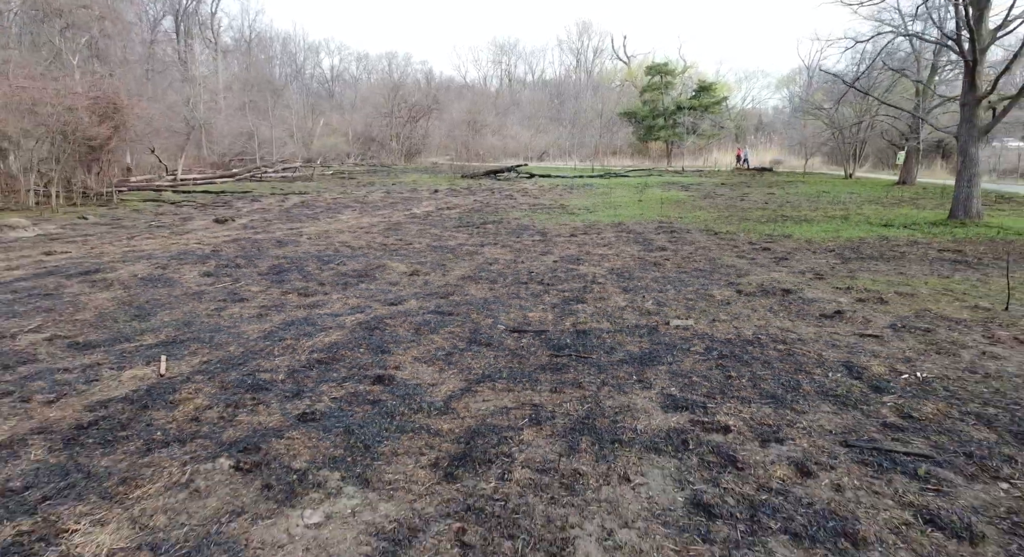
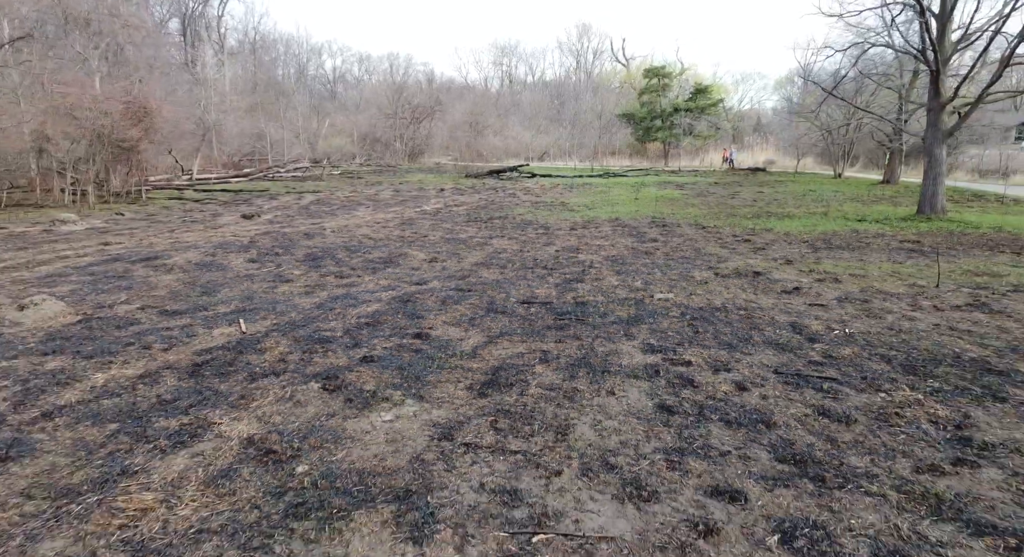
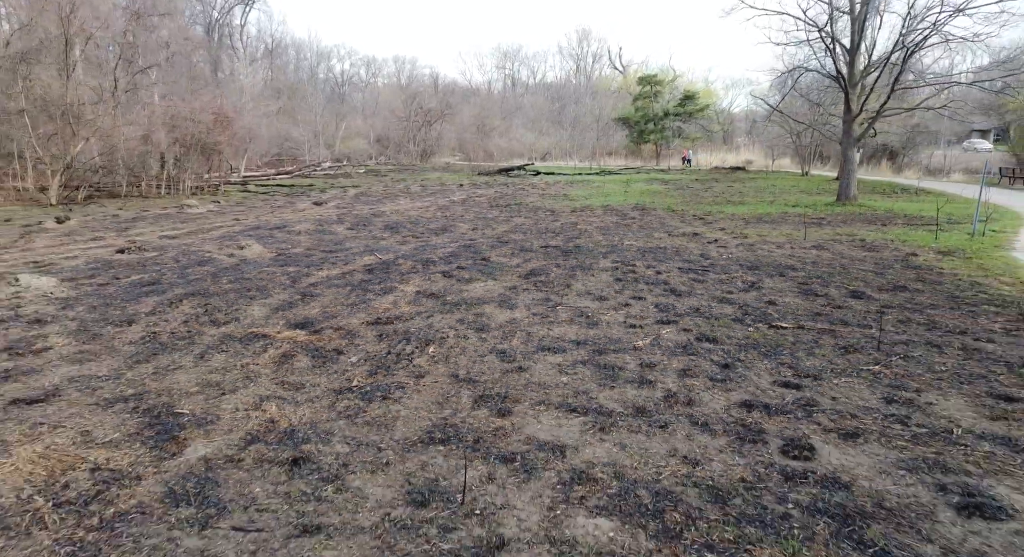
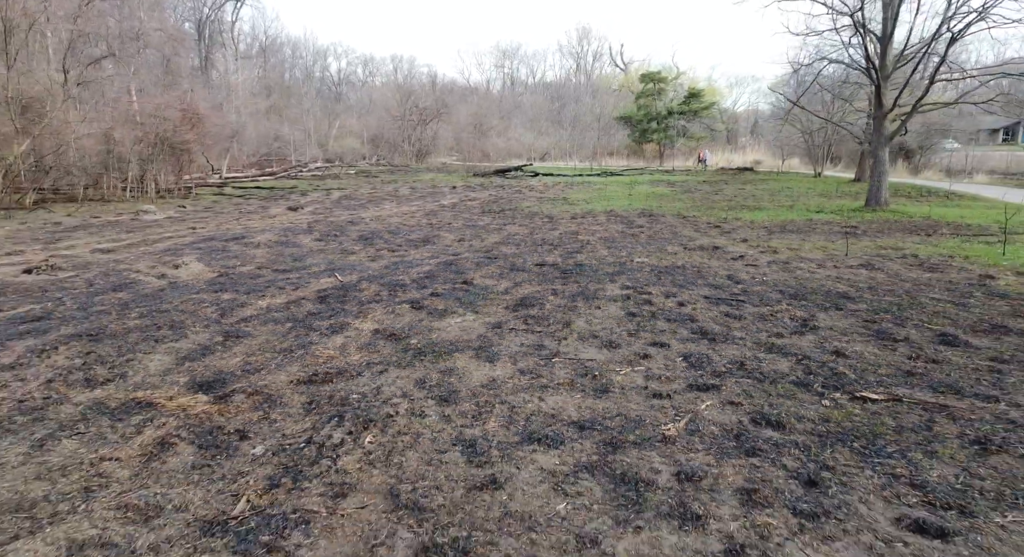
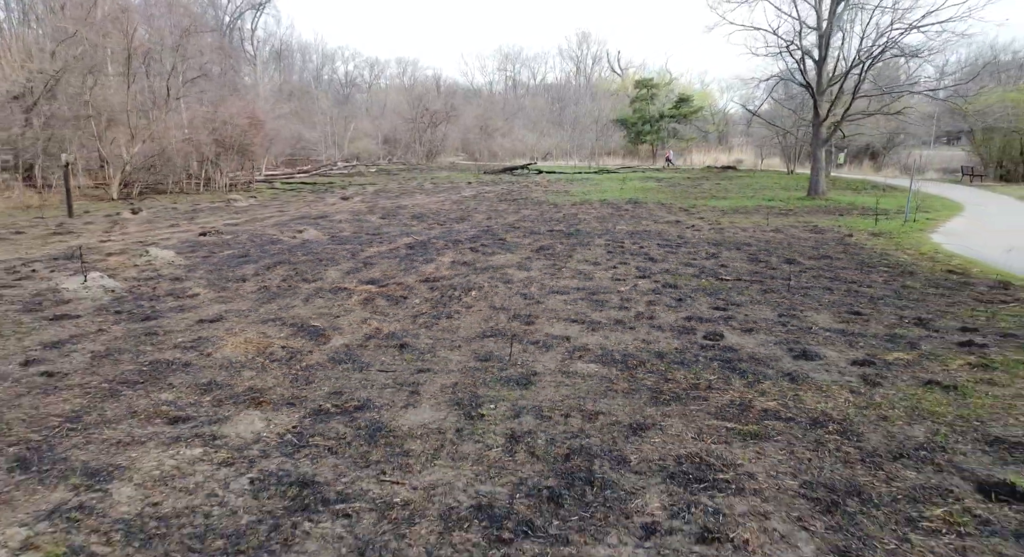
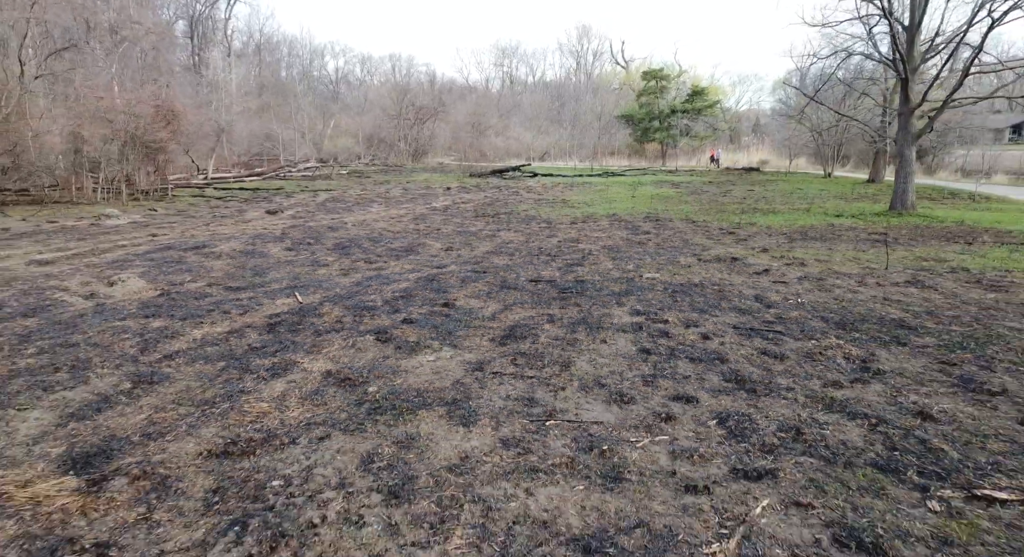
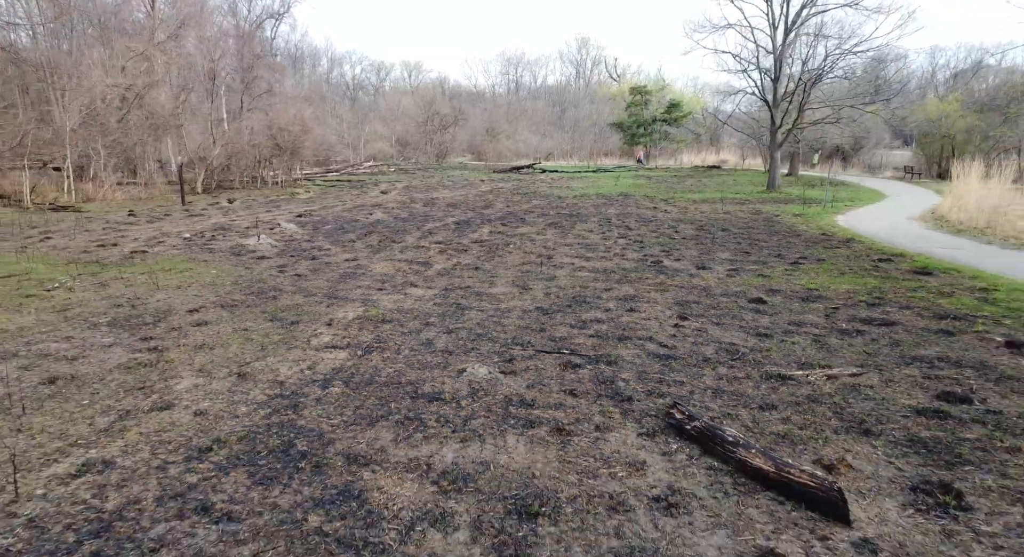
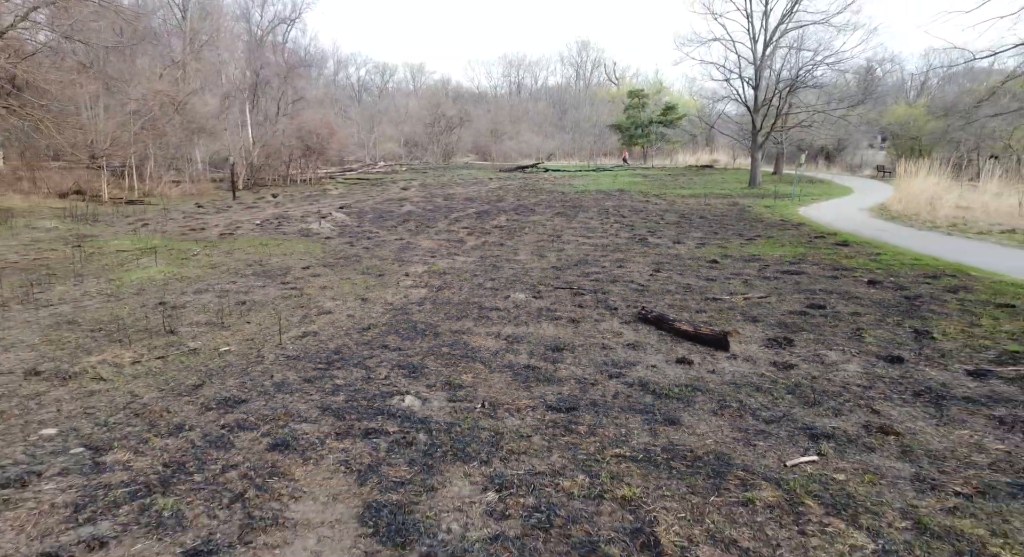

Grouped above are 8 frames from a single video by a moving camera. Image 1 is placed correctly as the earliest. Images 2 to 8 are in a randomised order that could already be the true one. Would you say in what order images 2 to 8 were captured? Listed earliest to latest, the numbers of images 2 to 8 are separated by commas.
2, 6, 4, 3, 5, 7, 8
